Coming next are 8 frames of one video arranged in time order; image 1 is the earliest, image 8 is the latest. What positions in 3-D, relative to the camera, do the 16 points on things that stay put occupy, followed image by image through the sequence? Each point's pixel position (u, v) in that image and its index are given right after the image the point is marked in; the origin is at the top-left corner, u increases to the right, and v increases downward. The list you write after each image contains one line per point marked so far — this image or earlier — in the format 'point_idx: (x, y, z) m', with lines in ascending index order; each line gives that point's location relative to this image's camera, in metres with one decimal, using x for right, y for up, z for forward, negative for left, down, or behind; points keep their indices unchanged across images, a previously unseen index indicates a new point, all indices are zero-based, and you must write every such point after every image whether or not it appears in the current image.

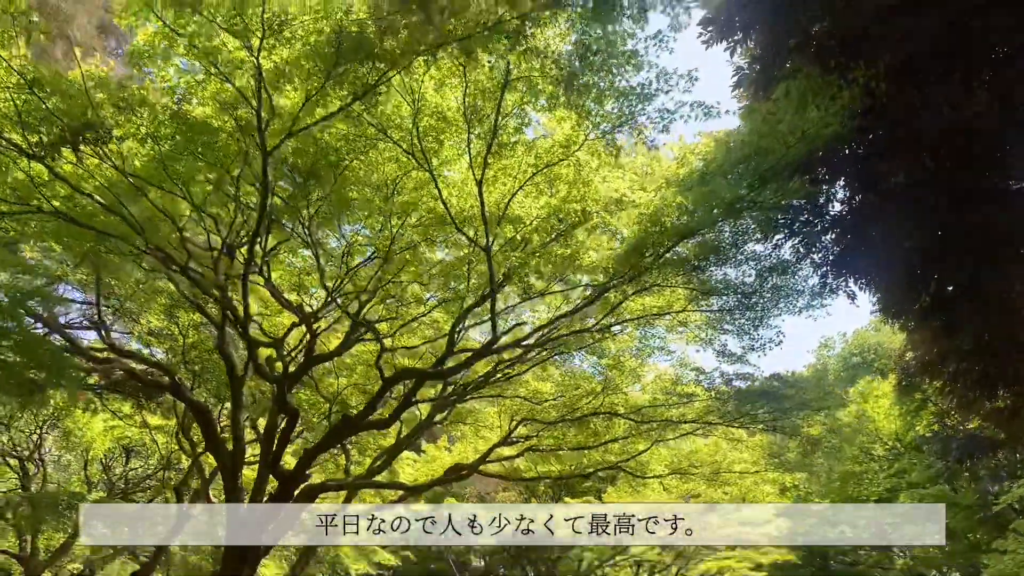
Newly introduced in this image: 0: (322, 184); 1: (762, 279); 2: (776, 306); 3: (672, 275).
0: (-1.2, +0.6, +5.3) m
1: (+2.0, +0.1, +6.8) m
2: (+2.1, -0.2, +7.0) m
3: (+1.2, +0.1, +6.6) m
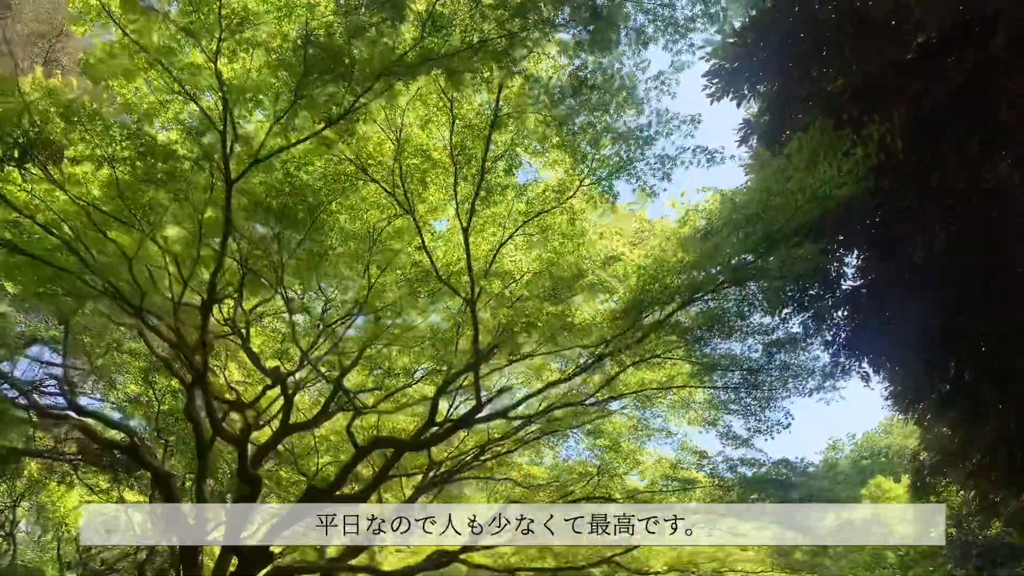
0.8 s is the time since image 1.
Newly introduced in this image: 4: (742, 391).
0: (-1.2, +0.3, +4.9) m
1: (+1.9, -0.5, +6.3) m
2: (+2.0, -0.7, +6.5) m
3: (+1.1, -0.4, +6.2) m
4: (+1.7, -0.8, +6.6) m
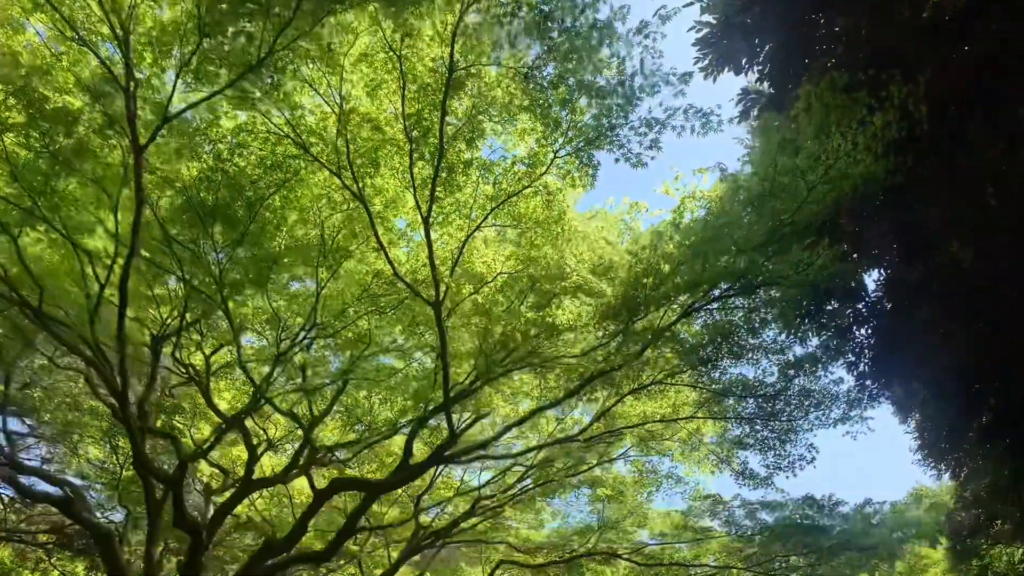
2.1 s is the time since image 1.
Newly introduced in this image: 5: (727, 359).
0: (-1.4, +0.3, +4.3) m
1: (+1.8, -0.6, +5.6) m
2: (+1.9, -0.8, +5.8) m
3: (+1.0, -0.5, +5.5) m
4: (+1.6, -0.9, +5.8) m
5: (+1.4, -0.5, +5.5) m
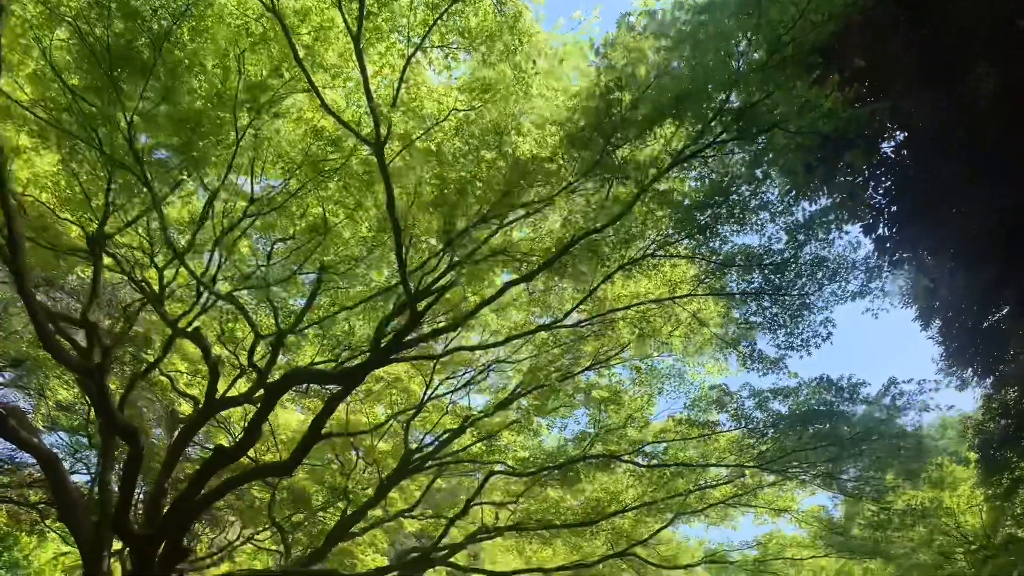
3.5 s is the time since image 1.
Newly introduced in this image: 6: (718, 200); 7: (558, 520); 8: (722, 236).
0: (-1.6, +0.9, +3.6) m
1: (+1.6, +0.2, +4.9) m
2: (+1.8, 0.0, +5.1) m
3: (+0.9, +0.3, +4.8) m
4: (+1.5, -0.1, +5.1) m
5: (+1.2, +0.4, +4.8) m
6: (+1.1, +0.5, +4.6) m
7: (+0.4, -1.8, +7.0) m
8: (+1.2, +0.3, +4.9) m
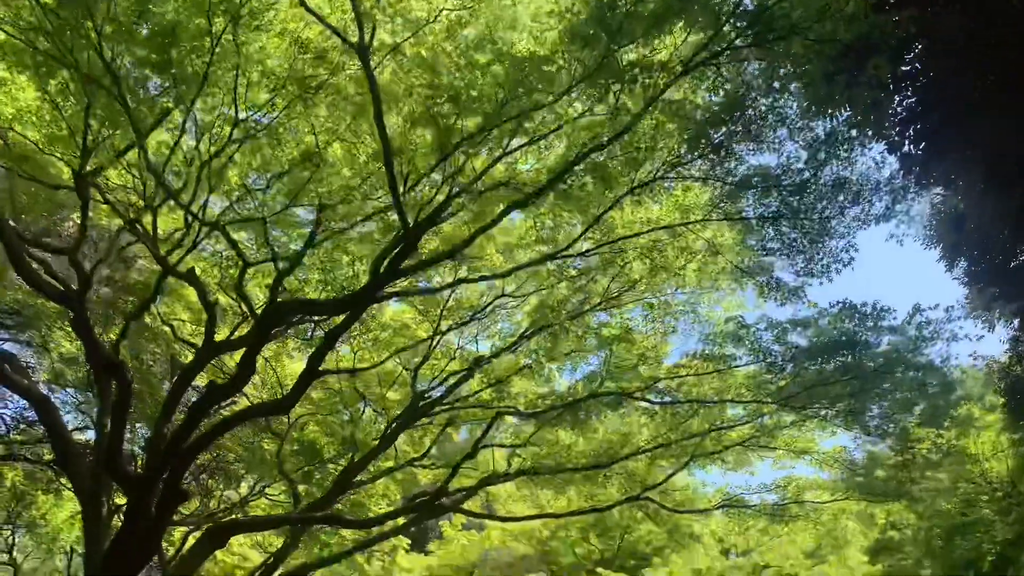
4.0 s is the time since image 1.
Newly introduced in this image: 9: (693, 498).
0: (-1.6, +1.3, +3.4) m
1: (+1.6, +0.7, +4.6) m
2: (+1.8, +0.4, +4.8) m
3: (+0.9, +0.7, +4.5) m
4: (+1.5, +0.4, +4.9) m
5: (+1.2, +0.8, +4.6) m
6: (+1.1, +0.9, +4.3) m
7: (+0.5, -1.4, +6.9) m
8: (+1.2, +0.7, +4.6) m
9: (+1.6, -1.9, +7.8) m
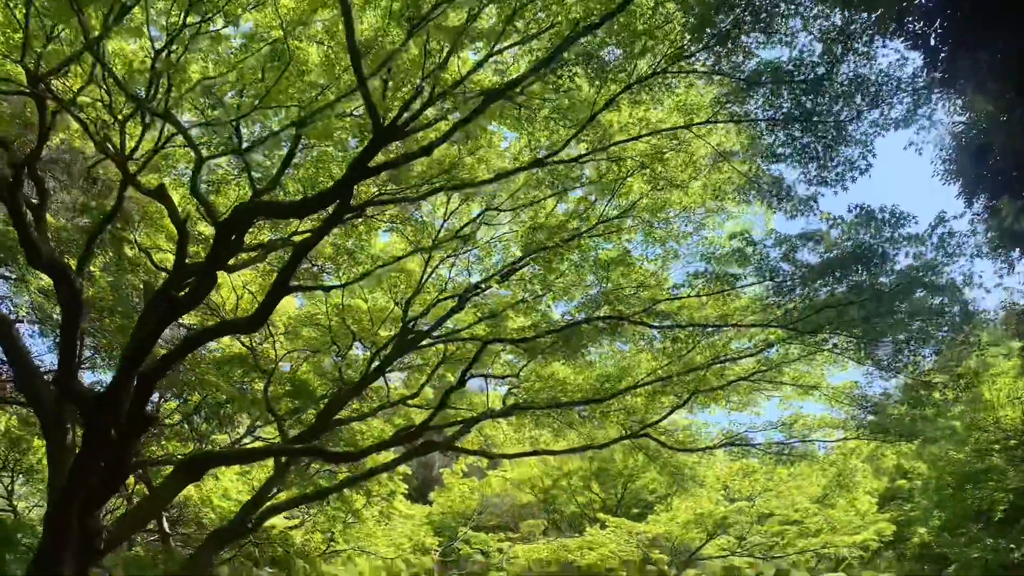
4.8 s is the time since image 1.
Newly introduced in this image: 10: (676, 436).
0: (-1.7, +1.7, +3.0) m
1: (+1.6, +1.1, +4.2) m
2: (+1.8, +0.9, +4.4) m
3: (+0.8, +1.1, +4.1) m
4: (+1.5, +0.8, +4.5) m
5: (+1.1, +1.2, +4.1) m
6: (+1.0, +1.3, +3.9) m
7: (+0.4, -0.8, +6.5) m
8: (+1.1, +1.2, +4.2) m
9: (+1.6, -1.3, +7.4) m
10: (+1.4, -1.2, +7.3) m
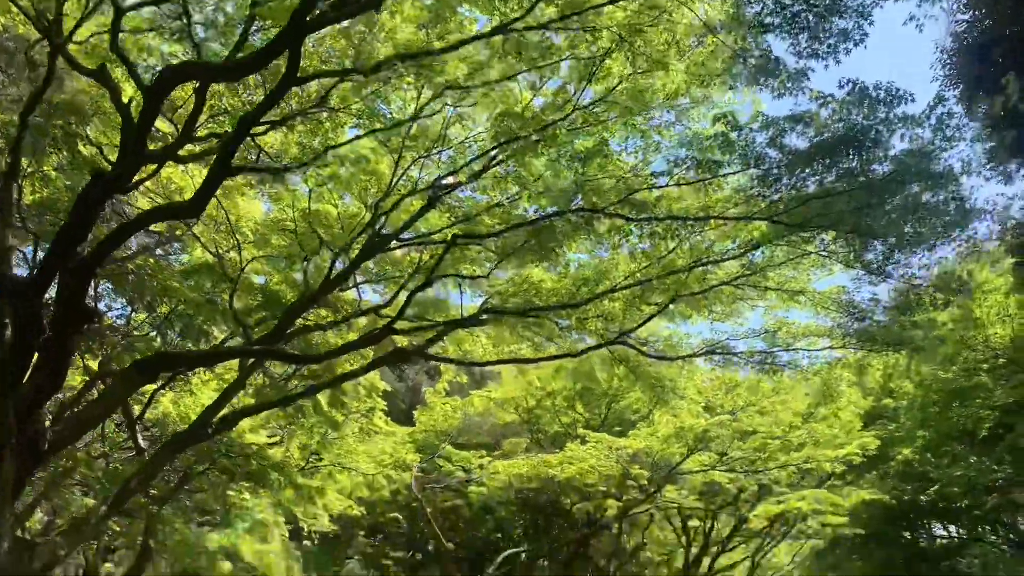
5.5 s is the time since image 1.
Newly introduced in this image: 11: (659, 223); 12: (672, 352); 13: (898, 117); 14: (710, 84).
0: (-1.8, +2.1, +2.5) m
1: (+1.4, +1.6, +3.8) m
2: (+1.6, +1.4, +4.0) m
3: (+0.6, +1.7, +3.7) m
4: (+1.3, +1.4, +4.1) m
5: (+1.0, +1.7, +3.7) m
6: (+0.9, +1.8, +3.5) m
7: (+0.2, -0.1, +6.3) m
8: (+1.0, +1.7, +3.8) m
9: (+1.4, -0.5, +7.2) m
10: (+1.2, -0.5, +7.0) m
11: (+1.1, +0.5, +6.3) m
12: (+1.3, -0.5, +7.0) m
13: (+2.4, +1.0, +5.4) m
14: (+1.1, +1.1, +4.8) m
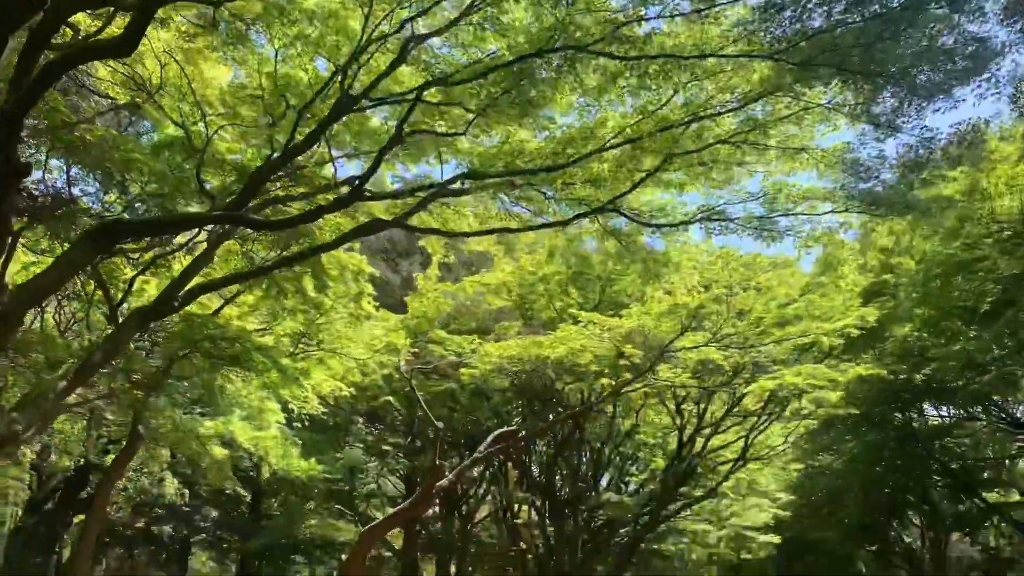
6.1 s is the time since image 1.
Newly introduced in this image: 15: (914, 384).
0: (-2.0, +2.5, +1.9) m
1: (+1.3, +2.3, +3.2) m
2: (+1.5, +2.1, +3.5) m
3: (+0.5, +2.3, +3.1) m
4: (+1.2, +2.1, +3.5) m
5: (+0.8, +2.4, +3.1) m
6: (+0.7, +2.4, +2.9) m
7: (+0.1, +0.8, +5.8) m
8: (+0.8, +2.3, +3.2) m
9: (+1.3, +0.6, +6.8) m
10: (+1.1, +0.6, +6.7) m
11: (+0.9, +1.4, +5.8) m
12: (+1.1, +0.5, +6.6) m
13: (+2.3, +1.9, +4.8) m
14: (+0.9, +1.9, +4.2) m
15: (+6.2, -1.5, +13.5) m
